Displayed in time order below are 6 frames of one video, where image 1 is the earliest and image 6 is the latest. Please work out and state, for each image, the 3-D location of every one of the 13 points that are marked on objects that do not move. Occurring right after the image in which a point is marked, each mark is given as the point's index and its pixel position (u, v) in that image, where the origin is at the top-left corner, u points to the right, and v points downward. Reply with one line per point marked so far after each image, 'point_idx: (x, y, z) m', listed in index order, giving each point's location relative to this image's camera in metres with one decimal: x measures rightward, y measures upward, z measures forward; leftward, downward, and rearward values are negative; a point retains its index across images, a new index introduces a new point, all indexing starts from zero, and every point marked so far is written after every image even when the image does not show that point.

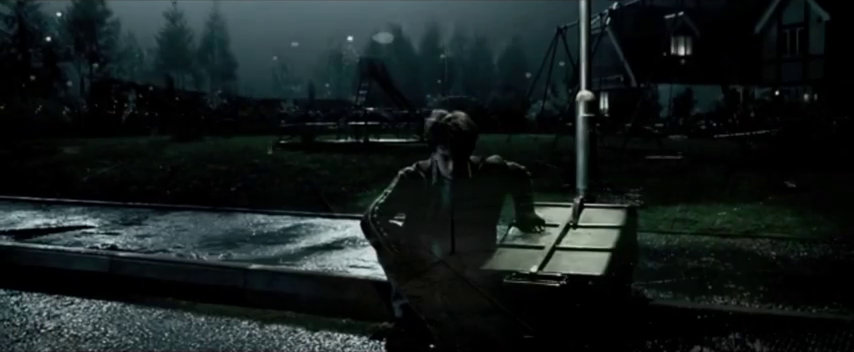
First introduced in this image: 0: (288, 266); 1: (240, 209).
0: (-1.3, -0.8, +7.2) m
1: (-2.6, -0.5, +11.0) m
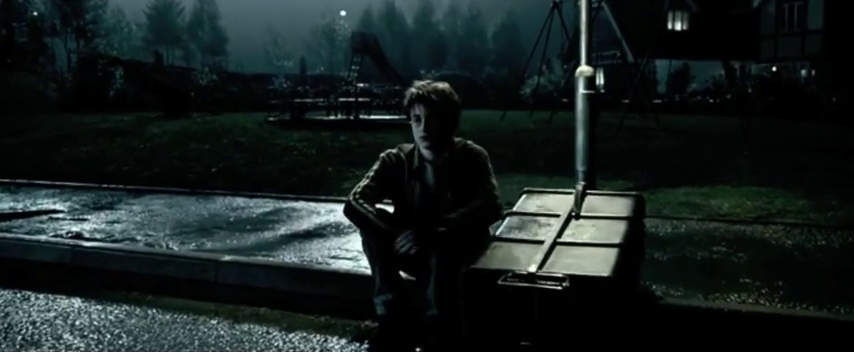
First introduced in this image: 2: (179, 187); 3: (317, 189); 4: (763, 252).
0: (-1.4, -0.7, +6.6) m
1: (-2.8, -0.2, +10.4) m
2: (-3.4, -0.2, +10.9) m
3: (-1.5, -0.2, +10.6) m
4: (+2.8, -0.6, +6.5) m
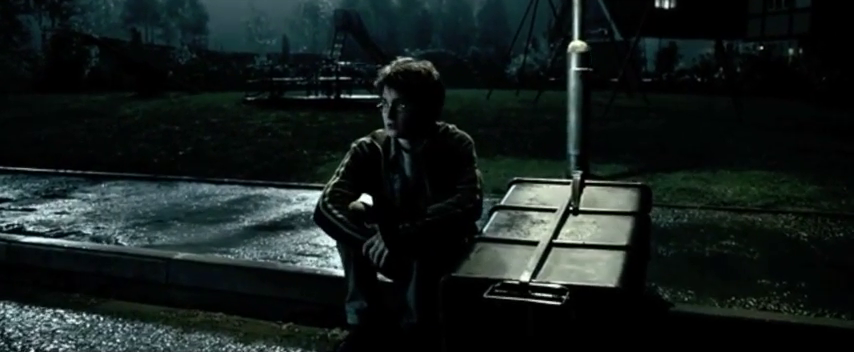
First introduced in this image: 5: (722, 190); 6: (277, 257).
0: (-1.6, -0.6, +5.9) m
1: (-3.0, 0.0, +9.7) m
2: (-3.7, 0.0, +10.1) m
3: (-1.7, 0.0, +9.9) m
4: (+2.6, -0.5, +5.9) m
5: (+3.1, -0.1, +8.3) m
6: (-1.1, -0.6, +5.9) m
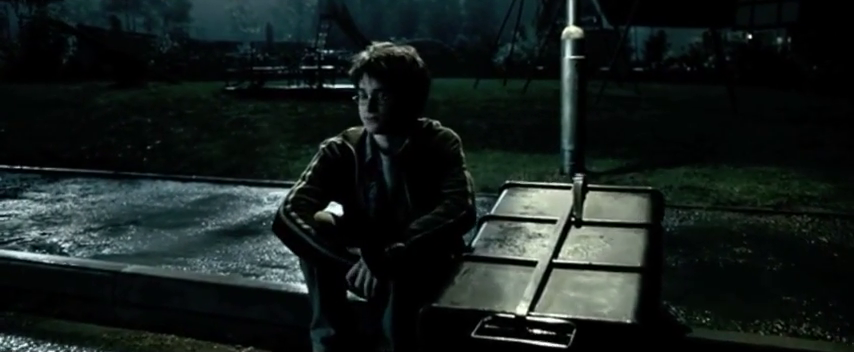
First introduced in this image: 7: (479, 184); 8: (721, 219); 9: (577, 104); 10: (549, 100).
0: (-1.7, -0.6, +5.3) m
1: (-3.2, 0.0, +9.0) m
2: (-3.9, +0.1, +9.4) m
3: (-1.9, +0.1, +9.2) m
4: (+2.5, -0.5, +5.3) m
5: (+3.0, -0.1, +7.7) m
6: (-1.2, -0.6, +5.3) m
7: (+0.6, -0.1, +8.3) m
8: (+2.4, -0.4, +6.5) m
9: (+1.5, +0.8, +8.1) m
10: (+3.0, +1.9, +19.5) m
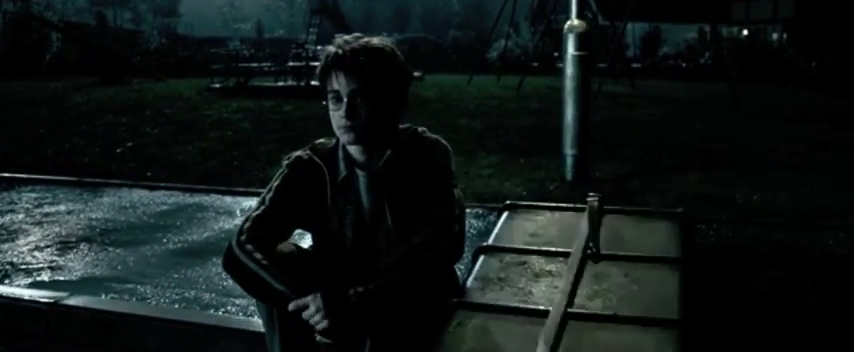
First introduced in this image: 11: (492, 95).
0: (-1.8, -0.7, +4.6) m
1: (-3.3, 0.0, +8.3) m
2: (-4.0, 0.0, +8.7) m
3: (-2.0, 0.0, +8.5) m
4: (+2.4, -0.6, +4.6) m
5: (+2.9, -0.2, +7.1) m
6: (-1.3, -0.7, +4.6) m
7: (+0.5, -0.2, +7.6) m
8: (+2.3, -0.4, +5.8) m
9: (+1.4, +0.7, +7.4) m
10: (+2.8, +1.9, +18.8) m
11: (+1.6, +2.0, +19.7) m
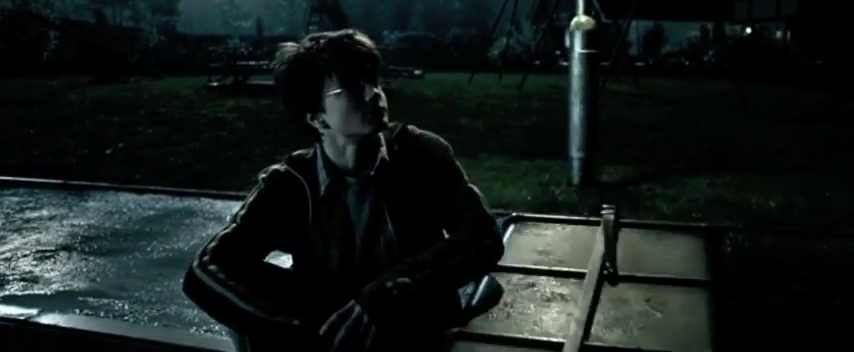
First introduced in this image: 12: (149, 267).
0: (-1.8, -0.7, +4.2) m
1: (-3.3, -0.1, +7.9) m
2: (-4.0, 0.0, +8.4) m
3: (-2.0, 0.0, +8.2) m
4: (+2.4, -0.7, +4.3) m
5: (+2.9, -0.2, +6.7) m
6: (-1.3, -0.7, +4.2) m
7: (+0.5, -0.2, +7.3) m
8: (+2.3, -0.5, +5.5) m
9: (+1.4, +0.7, +7.1) m
10: (+2.8, +1.9, +18.5) m
11: (+1.6, +2.0, +19.4) m
12: (-1.8, -0.6, +5.2) m
